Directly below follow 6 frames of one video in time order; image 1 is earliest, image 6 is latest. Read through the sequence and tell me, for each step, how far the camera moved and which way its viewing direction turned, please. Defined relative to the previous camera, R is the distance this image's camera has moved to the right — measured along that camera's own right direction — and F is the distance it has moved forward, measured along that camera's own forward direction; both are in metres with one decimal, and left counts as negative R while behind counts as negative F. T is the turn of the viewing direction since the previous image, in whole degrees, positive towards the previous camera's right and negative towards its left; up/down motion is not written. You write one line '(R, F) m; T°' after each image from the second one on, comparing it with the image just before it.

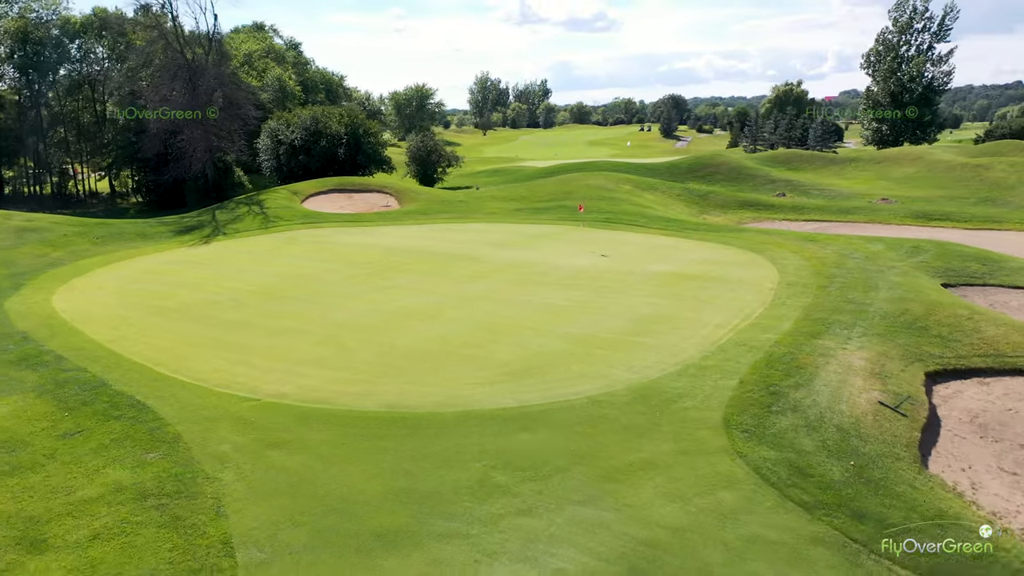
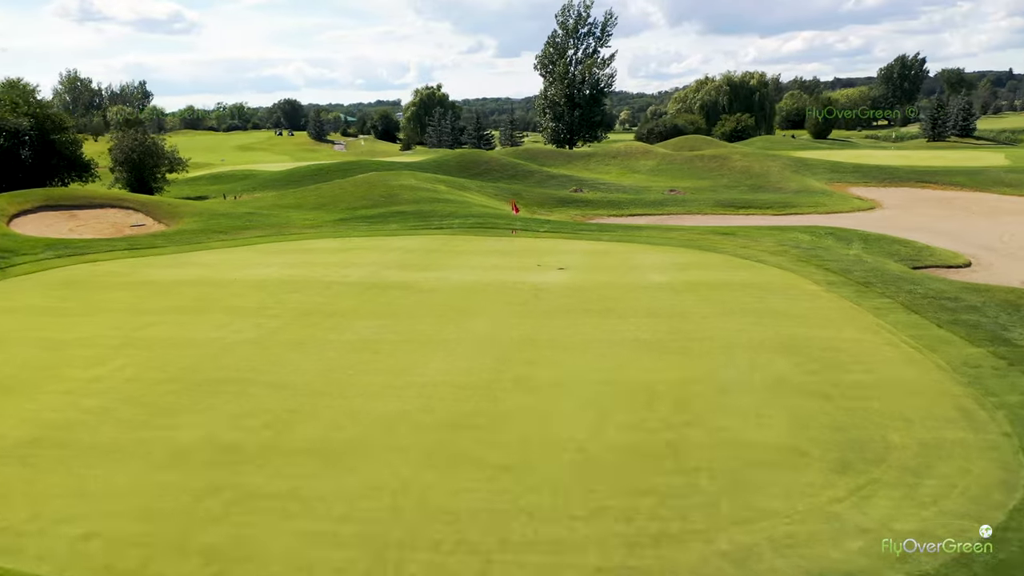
(-6.0, +6.8) m; +27°
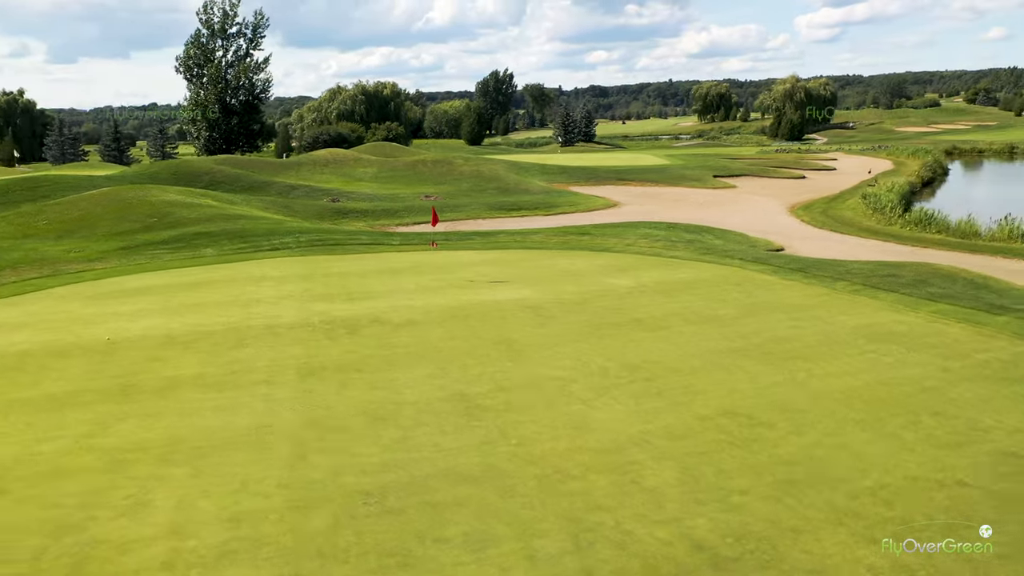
(-5.4, +3.7) m; +27°
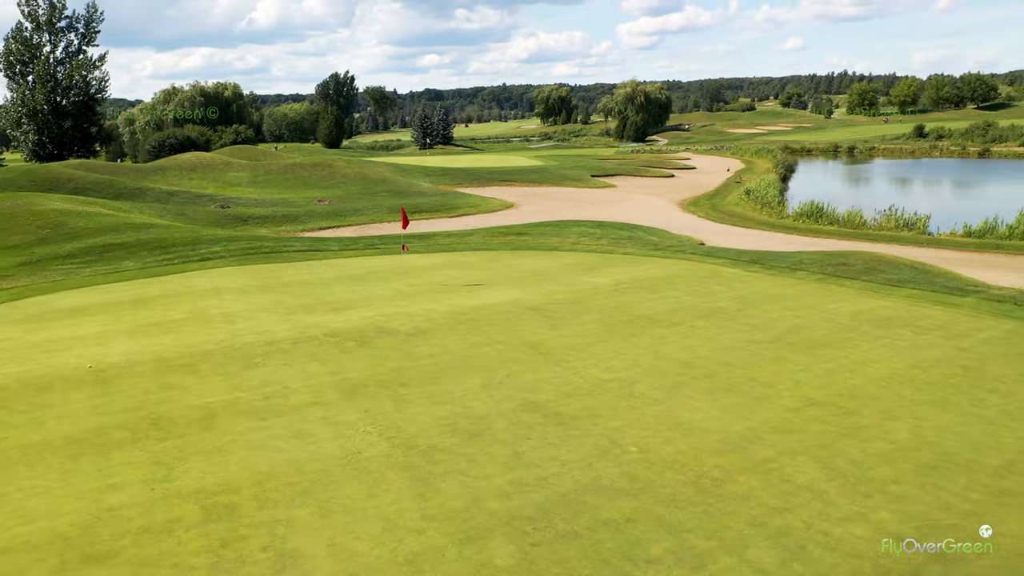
(-2.3, +0.7) m; +11°
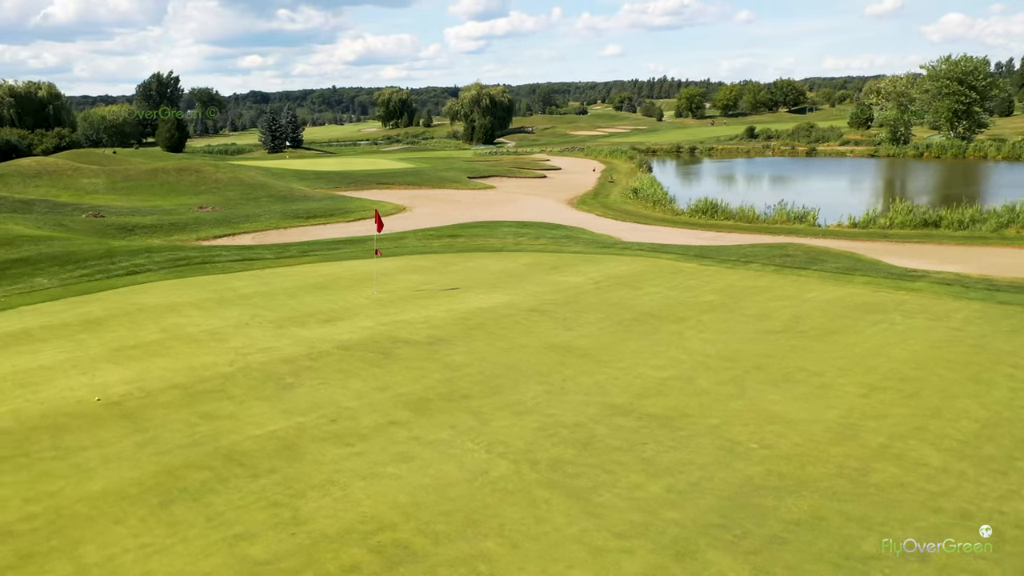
(-2.3, +0.6) m; +11°
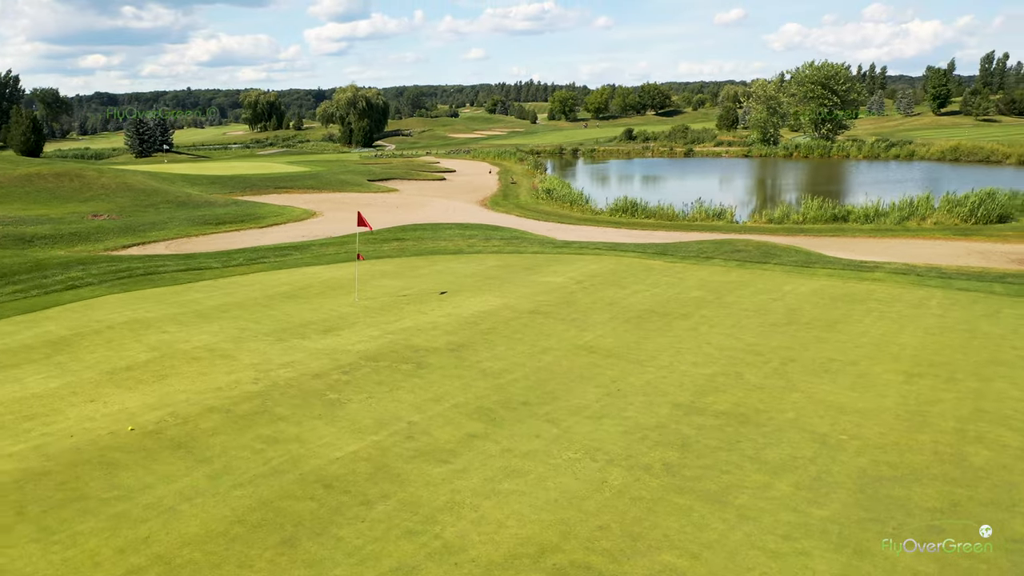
(-1.8, +0.5) m; +9°
